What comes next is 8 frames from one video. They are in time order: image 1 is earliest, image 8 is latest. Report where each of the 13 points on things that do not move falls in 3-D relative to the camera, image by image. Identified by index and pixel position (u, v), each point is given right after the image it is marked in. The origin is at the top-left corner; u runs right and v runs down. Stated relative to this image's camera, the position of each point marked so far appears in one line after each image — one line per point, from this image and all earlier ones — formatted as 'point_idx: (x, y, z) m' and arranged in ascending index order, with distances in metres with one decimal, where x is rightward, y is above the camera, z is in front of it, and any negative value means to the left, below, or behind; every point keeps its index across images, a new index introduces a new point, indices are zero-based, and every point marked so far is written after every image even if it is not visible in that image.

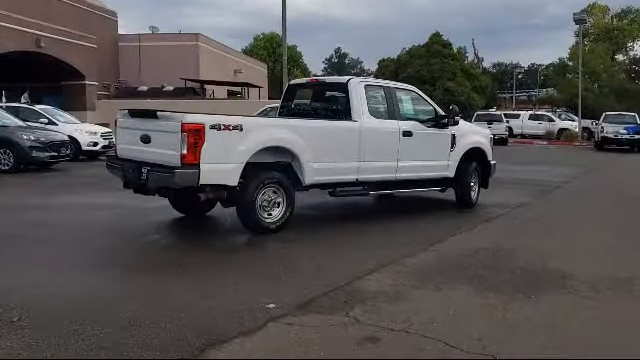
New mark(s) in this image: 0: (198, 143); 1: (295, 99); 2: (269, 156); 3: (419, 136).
0: (-1.6, +0.5, +7.8) m
1: (-0.5, +1.5, +11.0) m
2: (-0.7, +0.3, +8.6) m
3: (+1.7, +0.8, +10.4) m
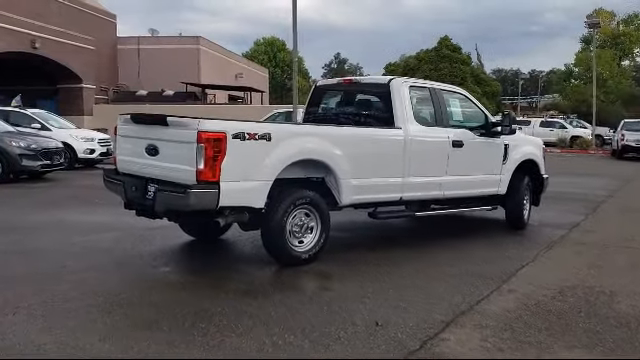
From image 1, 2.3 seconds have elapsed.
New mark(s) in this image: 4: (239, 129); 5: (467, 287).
0: (-1.1, +0.2, +6.3) m
1: (0.0, +1.2, +9.5) m
2: (-0.2, +0.1, +7.1) m
3: (+2.2, +0.5, +8.9) m
4: (-0.8, +0.5, +6.4) m
5: (+1.5, -1.1, +6.4) m
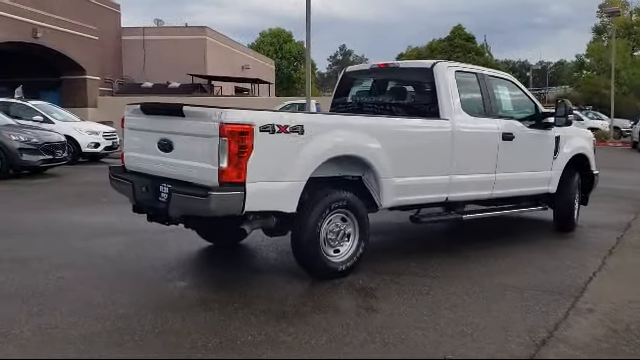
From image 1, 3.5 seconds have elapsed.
0: (-0.7, +0.2, +5.3) m
1: (+0.4, +1.2, +8.6) m
2: (+0.2, +0.1, +6.2) m
3: (+2.6, +0.5, +7.9) m
4: (-0.5, +0.5, +5.4) m
5: (+1.9, -1.1, +5.4) m
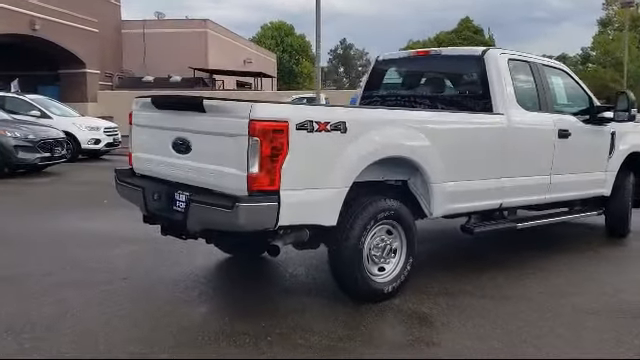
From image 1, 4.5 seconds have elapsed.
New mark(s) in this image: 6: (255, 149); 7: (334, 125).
0: (-0.3, +0.2, +4.4) m
1: (+0.8, +1.2, +7.7) m
2: (+0.5, +0.1, +5.3) m
3: (+2.9, +0.5, +7.0) m
4: (-0.1, +0.5, +4.5) m
5: (+2.3, -1.2, +4.5) m
6: (-0.5, +0.2, +4.4) m
7: (+0.1, +0.4, +4.7) m
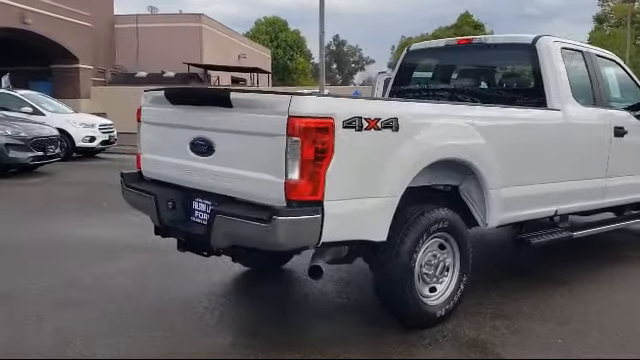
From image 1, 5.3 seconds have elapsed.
0: (0.0, +0.1, +3.7) m
1: (+1.0, +1.2, +7.0) m
2: (+0.8, 0.0, +4.6) m
3: (+3.2, +0.5, +6.3) m
4: (+0.2, +0.4, +3.8) m
5: (+2.6, -1.2, +3.9) m
6: (-0.1, +0.2, +3.7) m
7: (+0.4, +0.4, +4.0) m
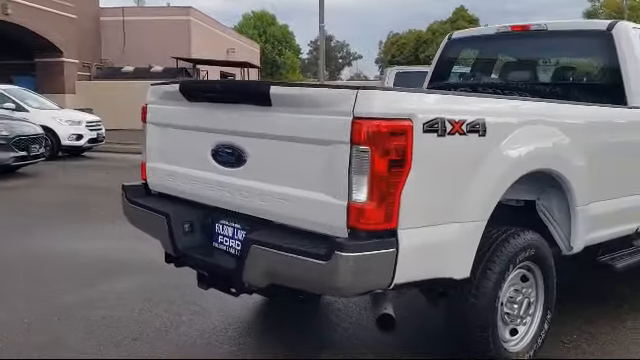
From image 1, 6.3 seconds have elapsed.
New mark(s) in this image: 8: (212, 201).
0: (+0.3, 0.0, +2.8) m
1: (+1.3, +1.1, +6.1) m
2: (+1.1, -0.1, +3.7) m
3: (+3.5, +0.4, +5.5) m
4: (+0.5, +0.3, +2.9) m
5: (+2.9, -1.3, +3.0) m
6: (+0.2, +0.1, +2.8) m
7: (+0.7, +0.3, +3.1) m
8: (-0.6, -0.1, +3.5) m
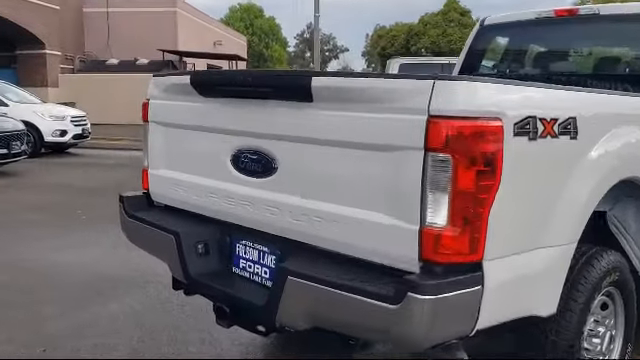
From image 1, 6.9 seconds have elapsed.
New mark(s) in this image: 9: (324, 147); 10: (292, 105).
0: (+0.6, 0.0, +2.2) m
1: (+1.4, +1.1, +5.5) m
2: (+1.3, -0.1, +3.1) m
3: (+3.7, +0.4, +5.0) m
4: (+0.8, +0.3, +2.3) m
5: (+3.2, -1.4, +2.5) m
6: (+0.4, 0.0, +2.1) m
7: (+1.0, +0.2, +2.5) m
8: (-0.4, -0.2, +2.9) m
9: (0.0, +0.1, +2.5) m
10: (-0.1, +0.3, +2.6) m
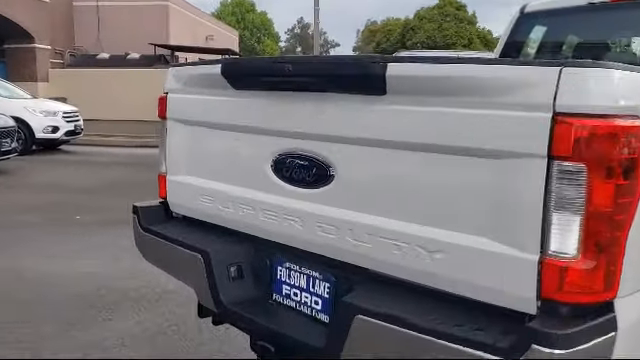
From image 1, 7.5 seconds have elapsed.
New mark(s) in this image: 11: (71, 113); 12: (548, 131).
0: (+0.8, -0.1, +1.7) m
1: (+1.6, +1.1, +5.0) m
2: (+1.6, -0.1, +2.6) m
3: (+3.9, +0.4, +4.5) m
4: (+1.0, +0.2, +1.8) m
5: (+3.4, -1.4, +2.1) m
6: (+0.7, 0.0, +1.7) m
7: (+1.2, +0.2, +2.0) m
8: (-0.2, -0.2, +2.4) m
9: (+0.3, +0.1, +2.0) m
10: (+0.1, +0.3, +2.1) m
11: (-5.7, +1.5, +14.0) m
12: (+0.6, +0.1, +1.7) m
